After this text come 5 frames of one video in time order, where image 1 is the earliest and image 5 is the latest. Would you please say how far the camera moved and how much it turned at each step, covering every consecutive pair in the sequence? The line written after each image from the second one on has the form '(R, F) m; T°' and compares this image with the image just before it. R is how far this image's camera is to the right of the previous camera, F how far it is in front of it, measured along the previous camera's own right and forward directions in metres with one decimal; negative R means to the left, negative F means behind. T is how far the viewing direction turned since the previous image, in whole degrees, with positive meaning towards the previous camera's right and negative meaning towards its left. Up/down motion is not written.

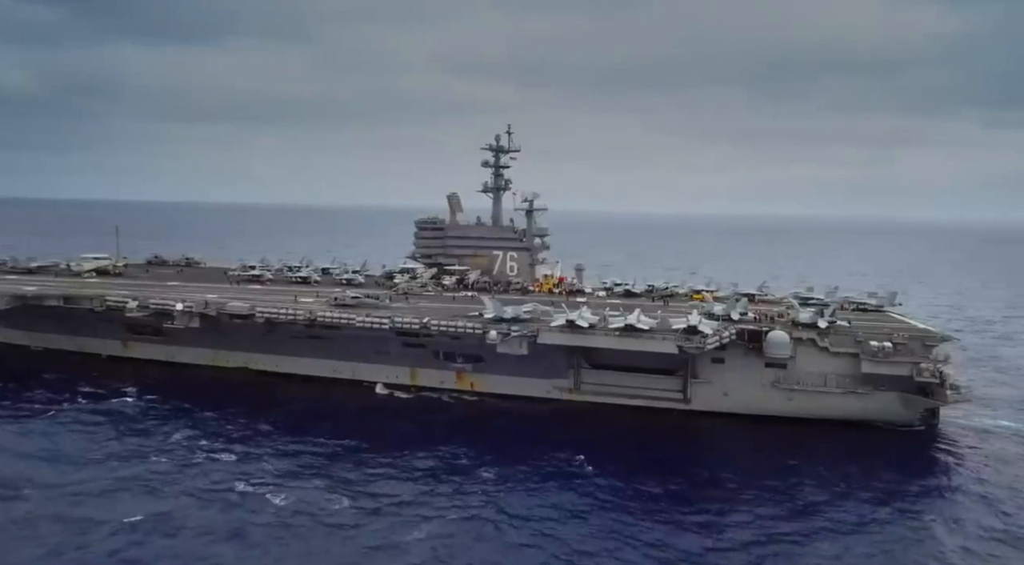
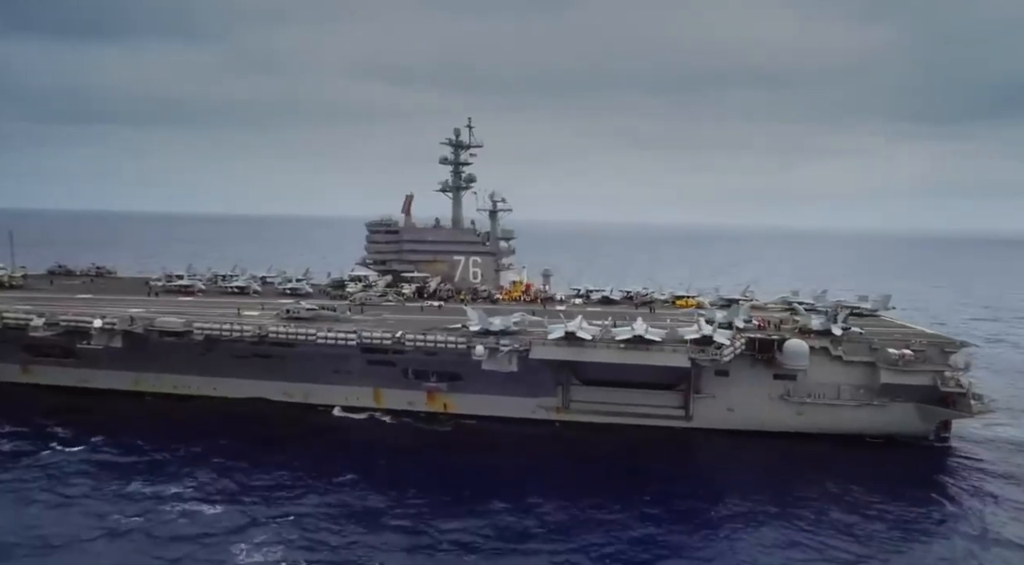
(-1.4, +2.0) m; +6°
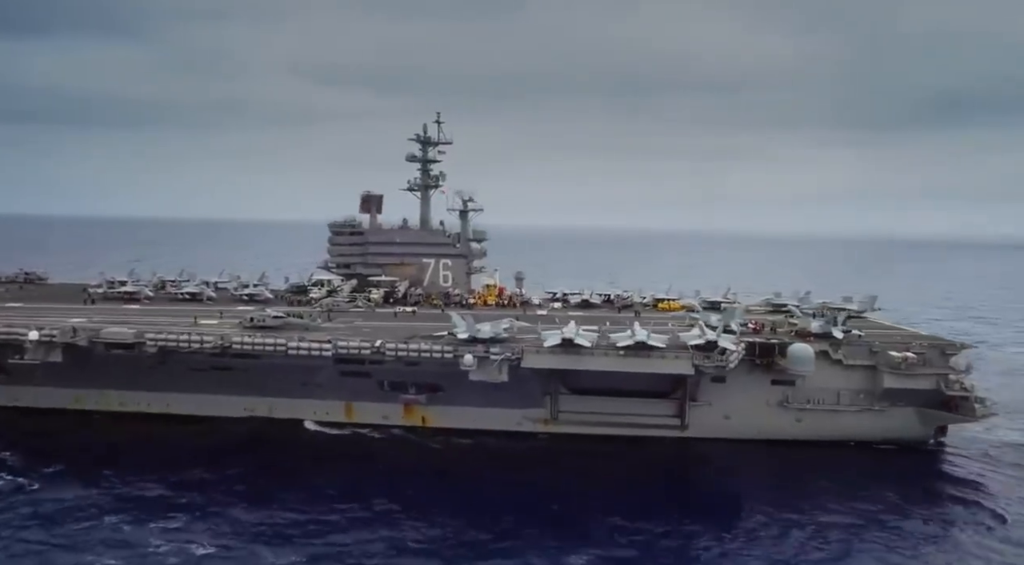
(-0.9, +1.1) m; +4°
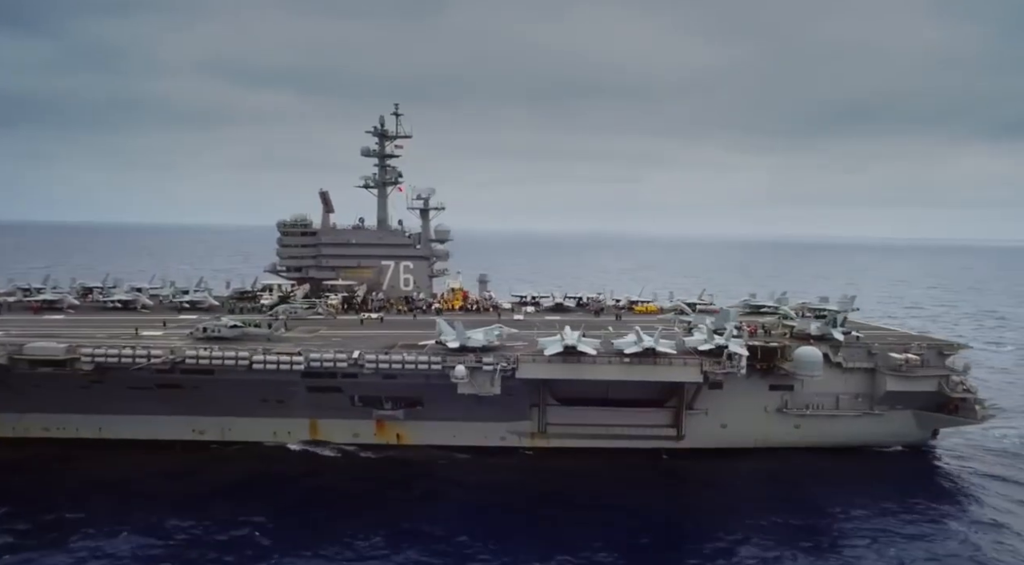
(-1.3, +1.3) m; +6°
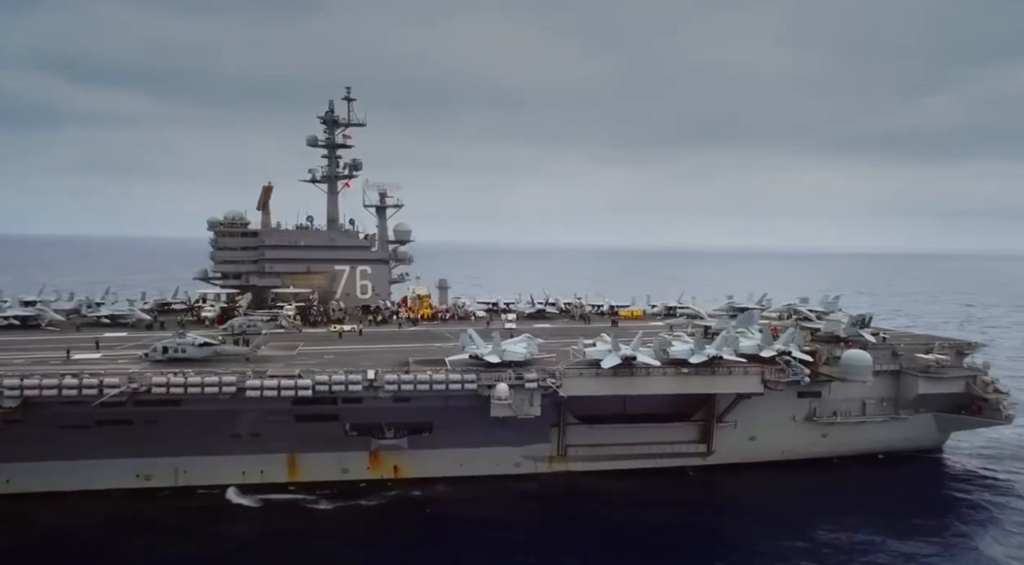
(-2.5, +2.1) m; +11°
